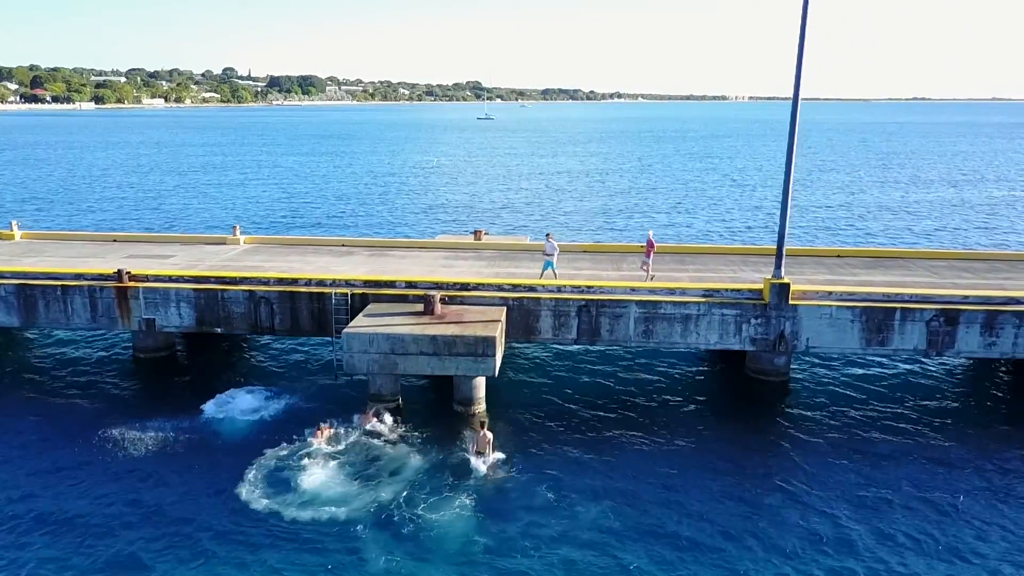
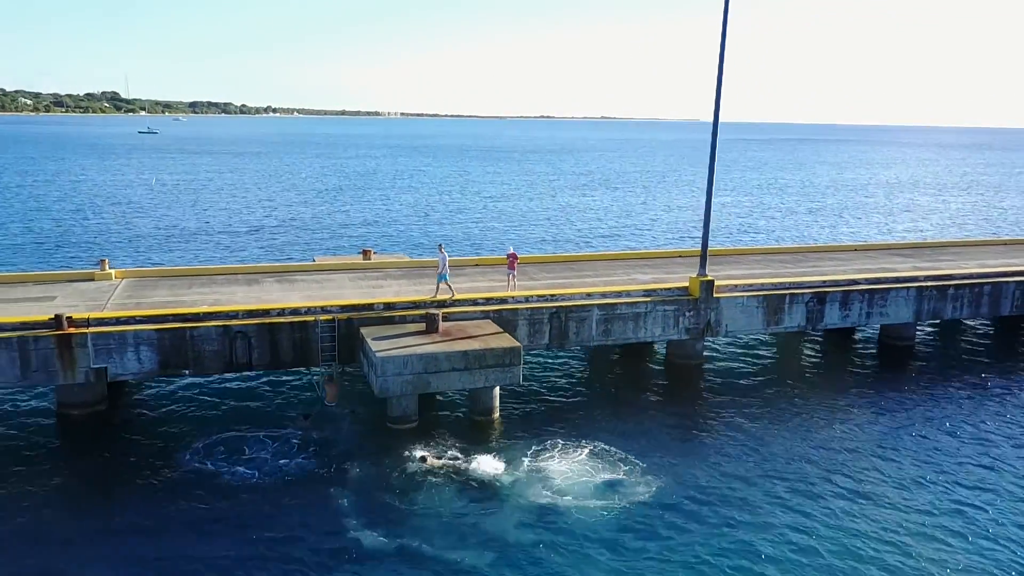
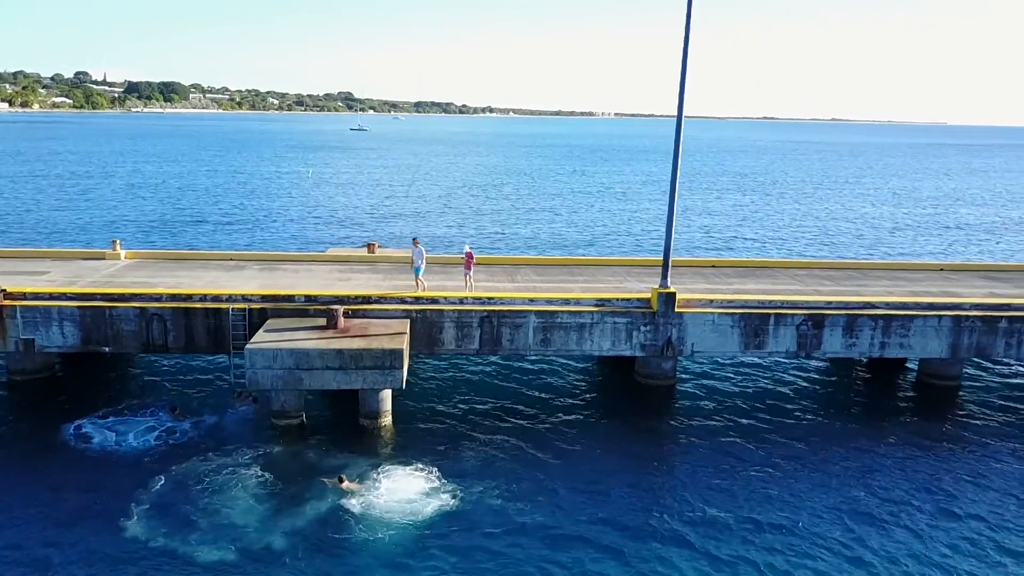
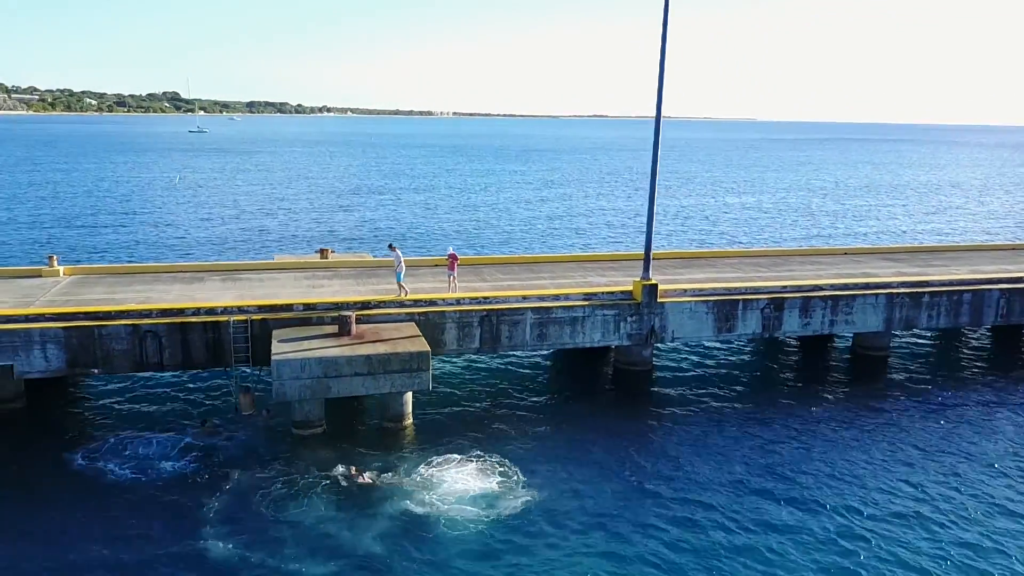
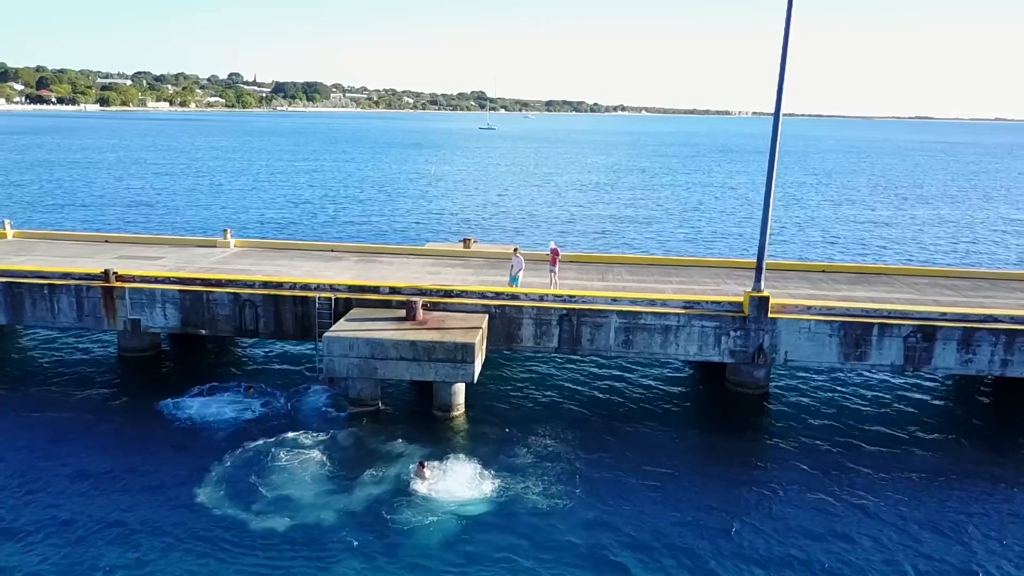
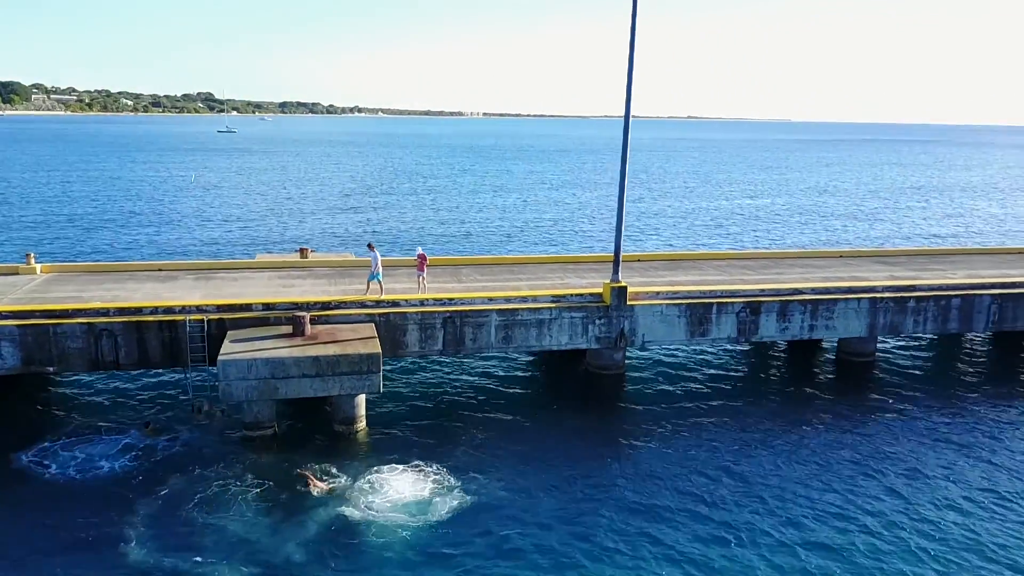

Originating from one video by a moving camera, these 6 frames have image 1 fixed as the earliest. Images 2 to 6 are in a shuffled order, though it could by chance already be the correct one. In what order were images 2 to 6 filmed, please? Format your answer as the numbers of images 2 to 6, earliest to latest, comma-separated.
5, 3, 6, 4, 2
